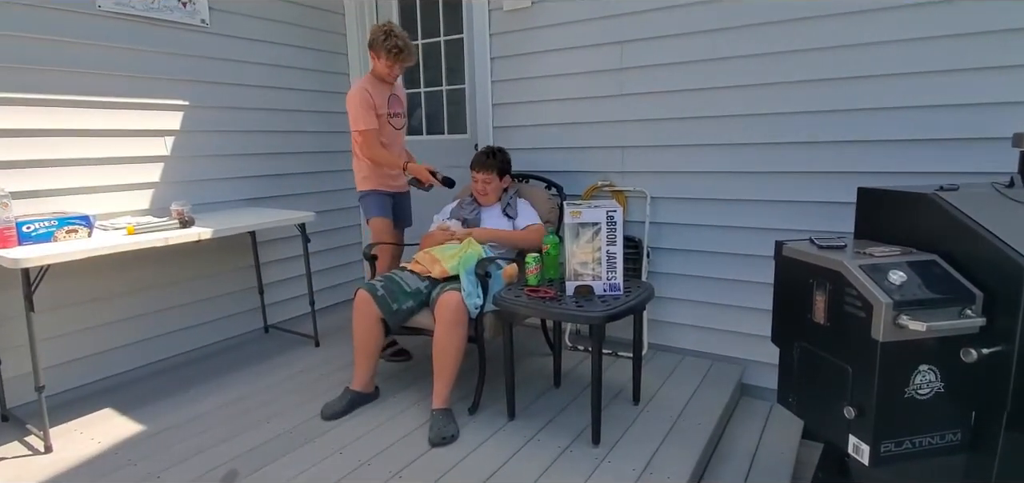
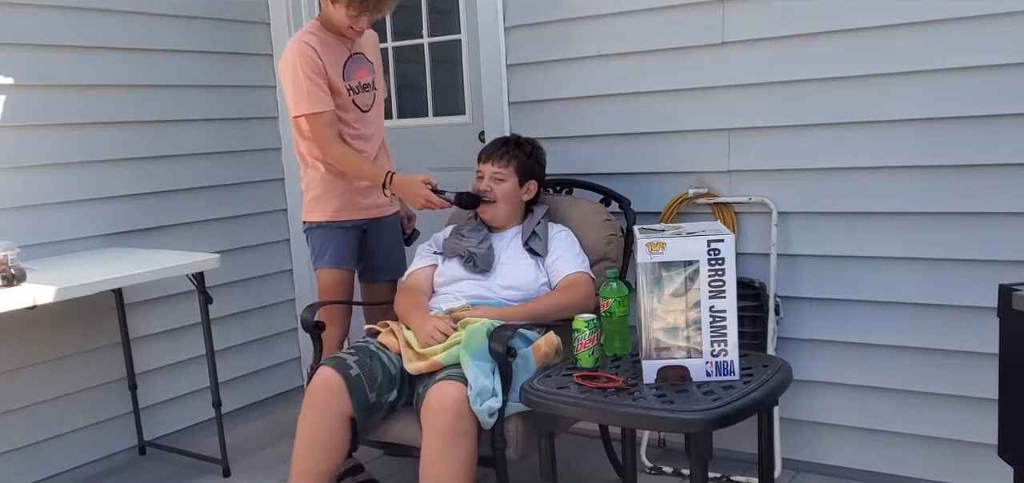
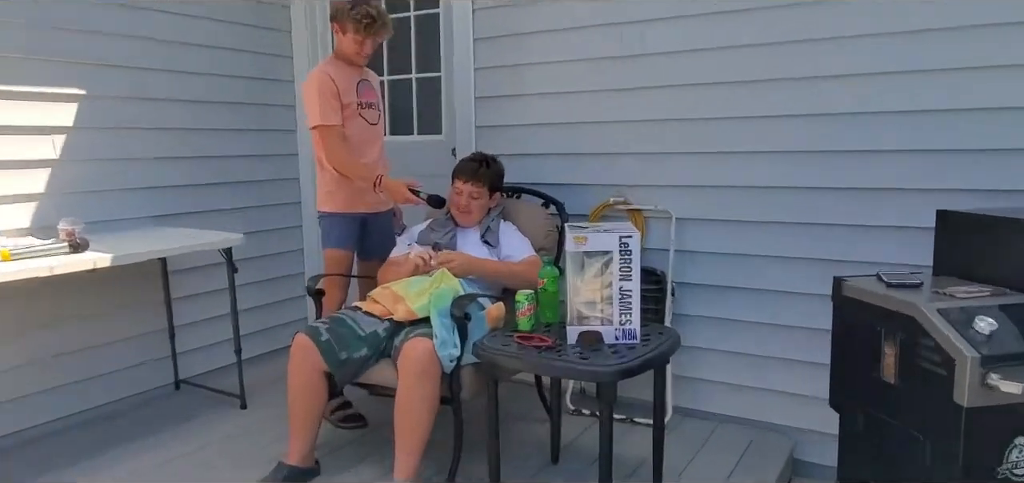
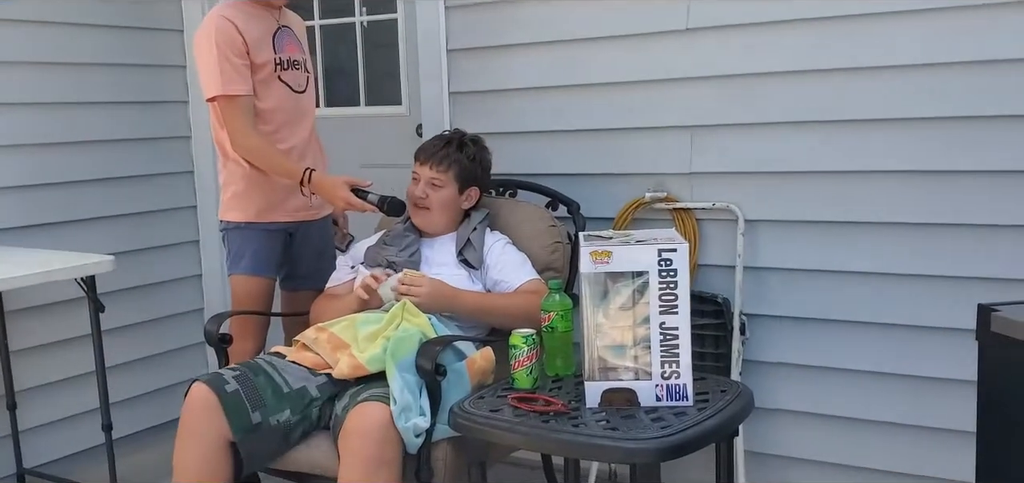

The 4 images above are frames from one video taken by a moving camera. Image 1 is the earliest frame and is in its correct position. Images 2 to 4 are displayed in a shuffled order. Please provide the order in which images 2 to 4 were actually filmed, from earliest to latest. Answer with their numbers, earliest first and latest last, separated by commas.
3, 4, 2
